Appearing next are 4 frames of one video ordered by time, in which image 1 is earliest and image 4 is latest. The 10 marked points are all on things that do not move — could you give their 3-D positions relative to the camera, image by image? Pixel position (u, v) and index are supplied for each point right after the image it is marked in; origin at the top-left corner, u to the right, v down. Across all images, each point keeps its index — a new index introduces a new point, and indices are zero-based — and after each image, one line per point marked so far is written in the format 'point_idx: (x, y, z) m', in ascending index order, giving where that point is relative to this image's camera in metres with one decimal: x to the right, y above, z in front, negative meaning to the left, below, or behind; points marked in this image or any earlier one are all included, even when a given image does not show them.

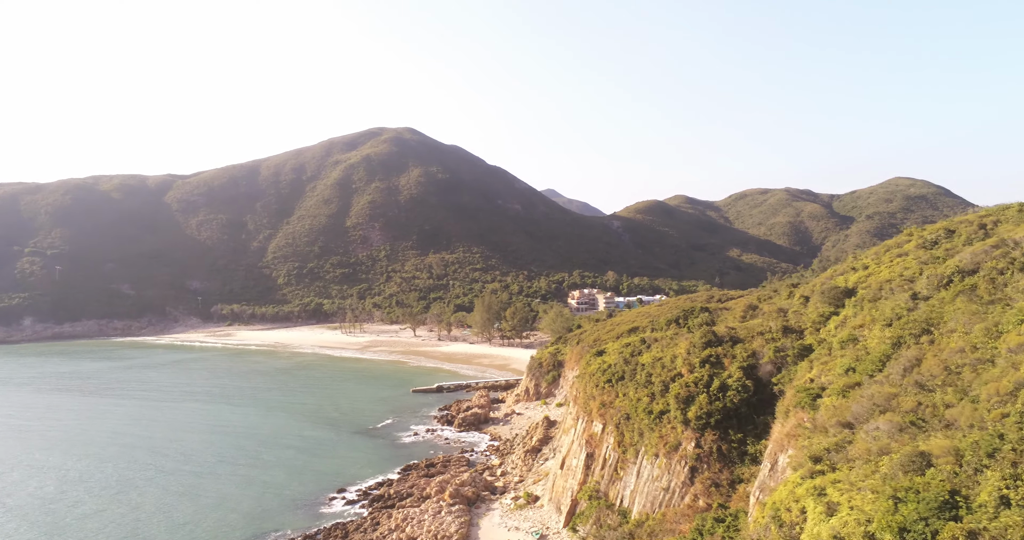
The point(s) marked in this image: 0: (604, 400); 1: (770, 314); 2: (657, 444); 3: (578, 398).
0: (+3.0, -4.2, +17.0) m
1: (+7.8, -1.4, +15.9) m
2: (+3.9, -4.7, +14.2) m
3: (+2.4, -4.7, +19.2) m
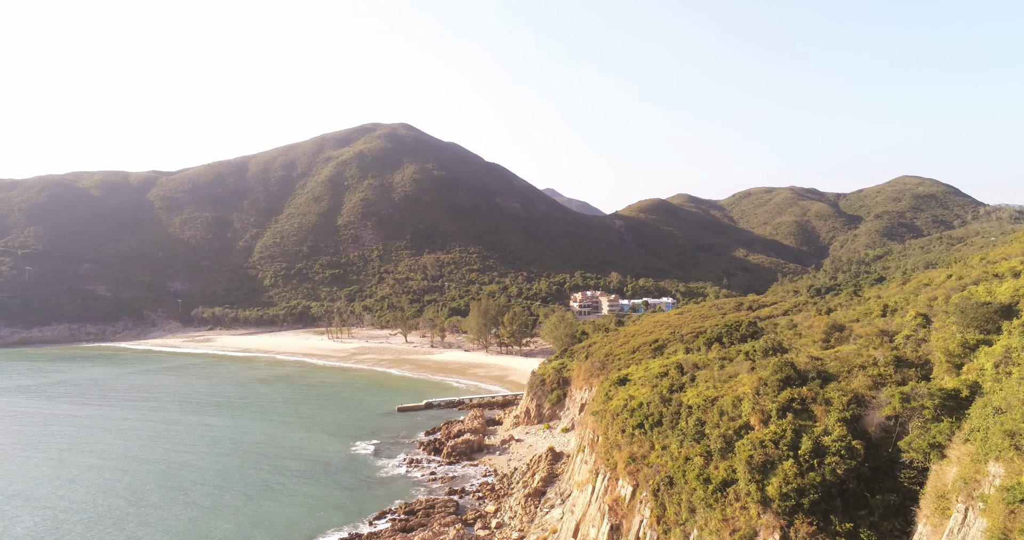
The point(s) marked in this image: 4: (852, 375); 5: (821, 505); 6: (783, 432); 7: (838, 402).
0: (+2.9, -4.3, +12.6) m
1: (+7.8, -1.5, +11.5) m
2: (+3.8, -4.8, +9.8) m
3: (+2.4, -4.9, +14.8) m
4: (+6.8, -2.1, +10.6) m
5: (+5.2, -4.0, +8.9) m
6: (+5.1, -3.0, +10.0) m
7: (+6.2, -2.5, +10.1) m
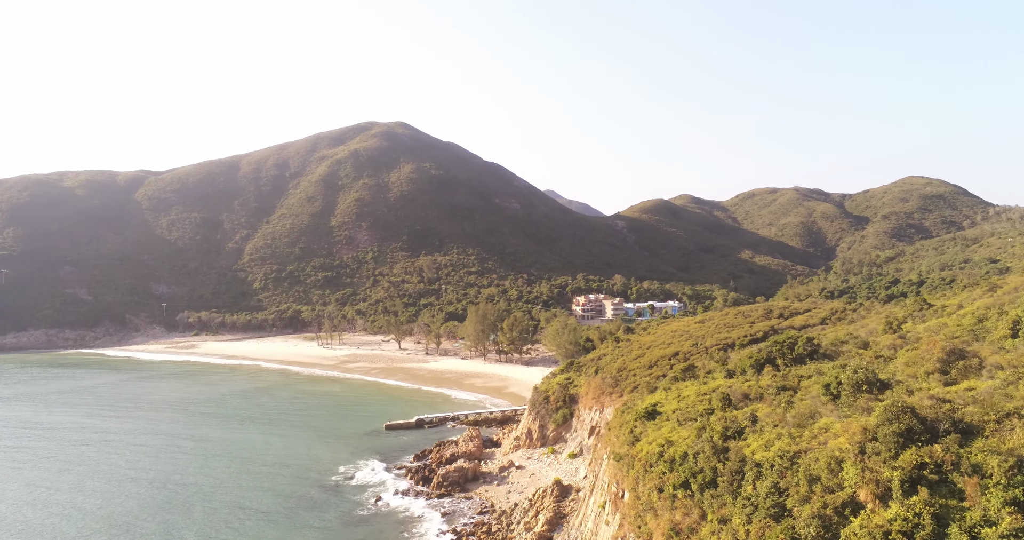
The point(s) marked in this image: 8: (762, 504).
0: (+2.9, -4.4, +9.3) m
1: (+7.8, -1.6, +8.2) m
2: (+3.8, -4.9, +6.4) m
3: (+2.4, -4.9, +11.5) m
4: (+6.8, -2.2, +7.3) m
5: (+5.2, -4.0, +5.6) m
6: (+5.1, -3.1, +6.7) m
7: (+6.2, -2.6, +6.7) m
8: (+3.8, -3.6, +8.1) m
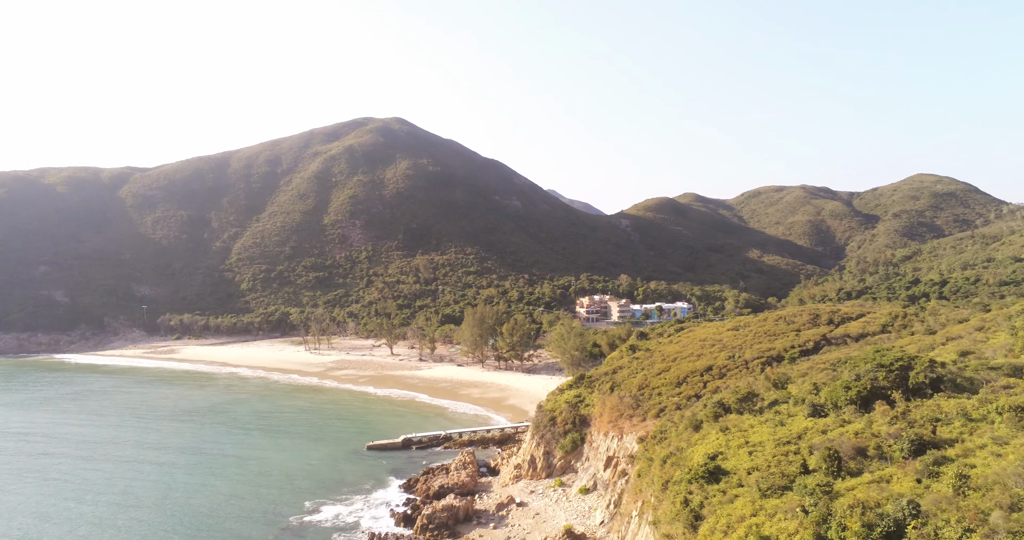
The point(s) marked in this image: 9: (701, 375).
0: (+2.9, -4.3, +5.3) m
1: (+7.8, -1.5, +4.2) m
2: (+3.8, -4.8, +2.5) m
3: (+2.3, -4.9, +7.6) m
4: (+6.8, -2.1, +3.4) m
5: (+5.2, -3.9, +1.6) m
6: (+5.1, -3.0, +2.7) m
7: (+6.2, -2.5, +2.8) m
8: (+3.8, -3.5, +4.2) m
9: (+6.5, -3.5, +18.3) m
